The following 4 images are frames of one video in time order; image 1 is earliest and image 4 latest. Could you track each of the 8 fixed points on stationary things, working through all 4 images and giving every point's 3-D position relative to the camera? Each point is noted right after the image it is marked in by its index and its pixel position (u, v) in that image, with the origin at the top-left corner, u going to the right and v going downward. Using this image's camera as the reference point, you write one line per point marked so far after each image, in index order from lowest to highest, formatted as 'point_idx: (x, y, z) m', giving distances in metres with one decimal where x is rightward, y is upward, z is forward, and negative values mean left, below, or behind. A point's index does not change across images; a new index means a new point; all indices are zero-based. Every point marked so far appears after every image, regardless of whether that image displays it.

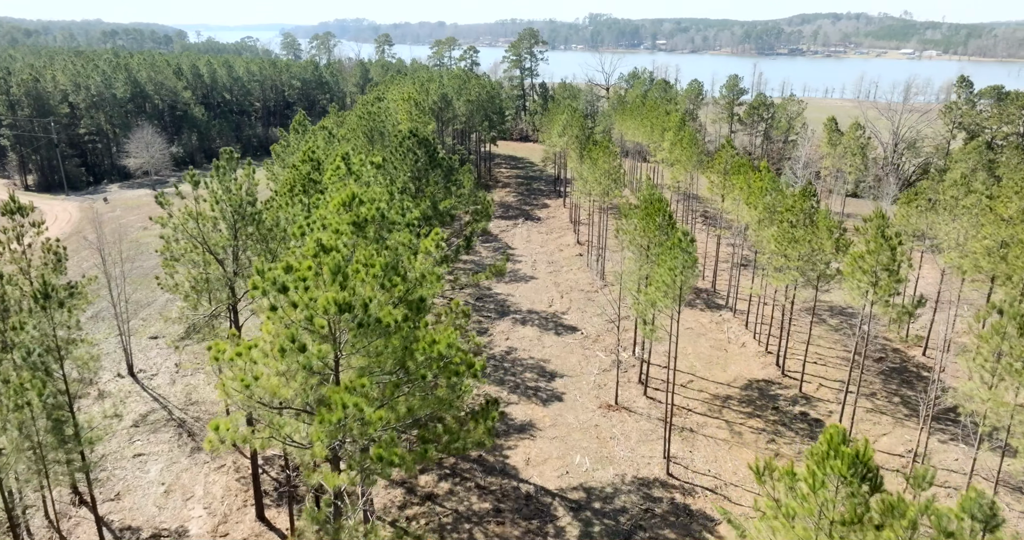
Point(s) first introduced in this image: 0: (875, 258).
0: (+8.9, +0.3, +17.2) m
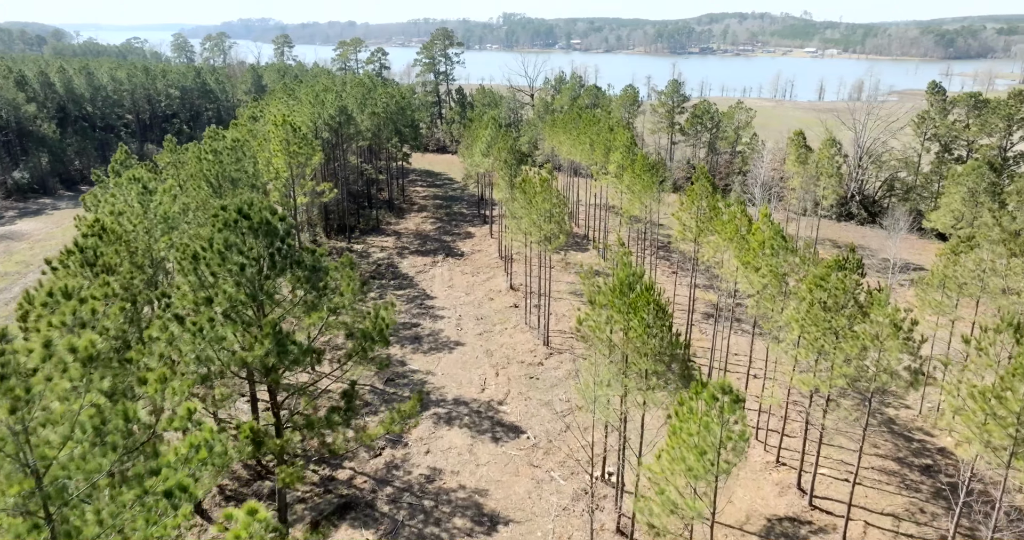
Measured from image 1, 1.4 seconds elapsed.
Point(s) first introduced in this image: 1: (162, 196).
0: (+7.6, -2.0, +10.7) m
1: (-8.4, +1.8, +16.9) m
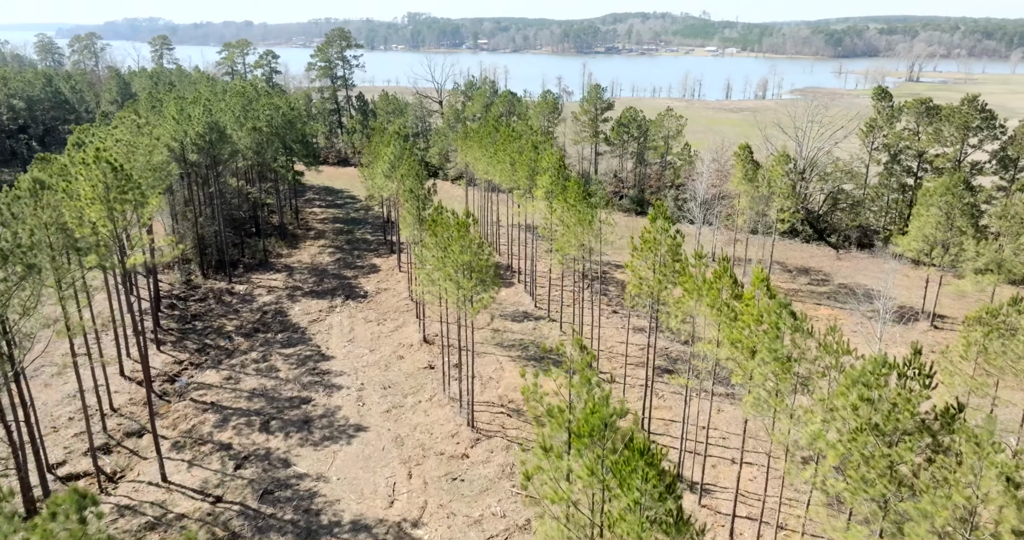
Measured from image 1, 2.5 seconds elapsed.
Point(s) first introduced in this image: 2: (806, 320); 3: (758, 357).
0: (+6.9, -3.6, +6.0) m
1: (-9.9, -0.5, +10.3) m
2: (+5.6, -1.0, +13.4) m
3: (+4.9, -1.8, +14.3) m
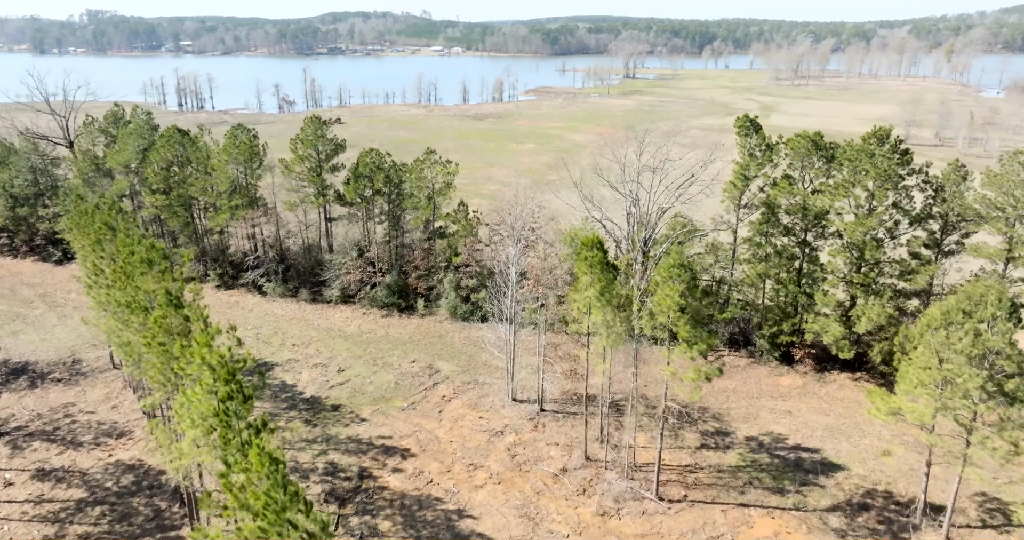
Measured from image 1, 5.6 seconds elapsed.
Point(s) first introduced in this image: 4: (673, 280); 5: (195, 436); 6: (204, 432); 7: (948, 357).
0: (+8.5, -8.2, -7.4) m
1: (-9.0, -7.1, -9.2) m
2: (+4.4, -5.9, -0.9) m
3: (+3.6, -6.8, -0.3) m
4: (+3.7, +0.1, +16.9) m
5: (-5.4, -2.7, +12.2) m
6: (-5.1, -2.5, +11.6) m
7: (+9.1, -1.8, +14.4) m
